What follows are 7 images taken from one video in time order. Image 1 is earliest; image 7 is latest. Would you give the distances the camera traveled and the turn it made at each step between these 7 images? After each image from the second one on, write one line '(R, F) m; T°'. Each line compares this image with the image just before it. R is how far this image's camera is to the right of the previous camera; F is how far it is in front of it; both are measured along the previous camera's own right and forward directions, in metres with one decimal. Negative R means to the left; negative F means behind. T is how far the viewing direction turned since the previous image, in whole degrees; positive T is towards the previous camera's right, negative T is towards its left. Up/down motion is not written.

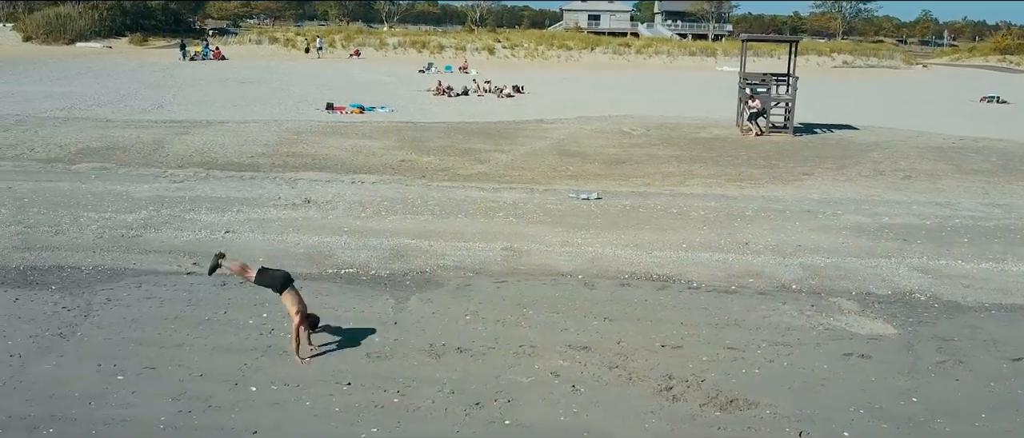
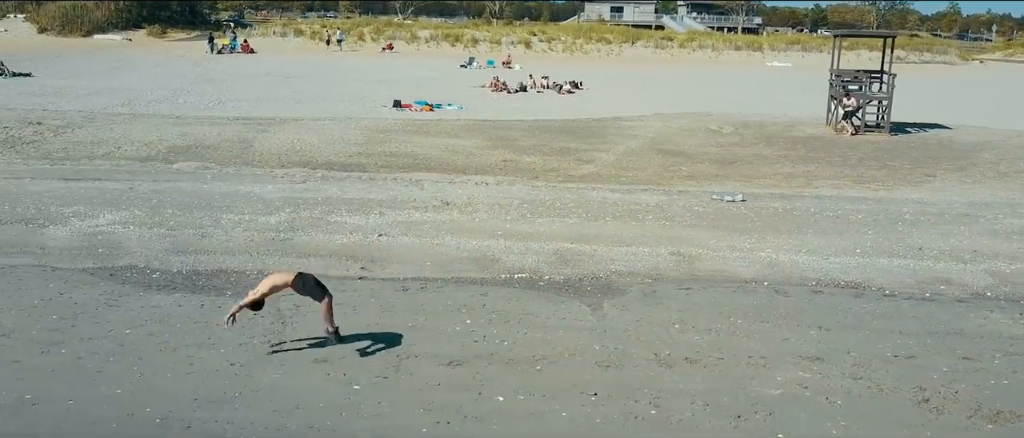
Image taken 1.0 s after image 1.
(-6.8, +0.2) m; 0°
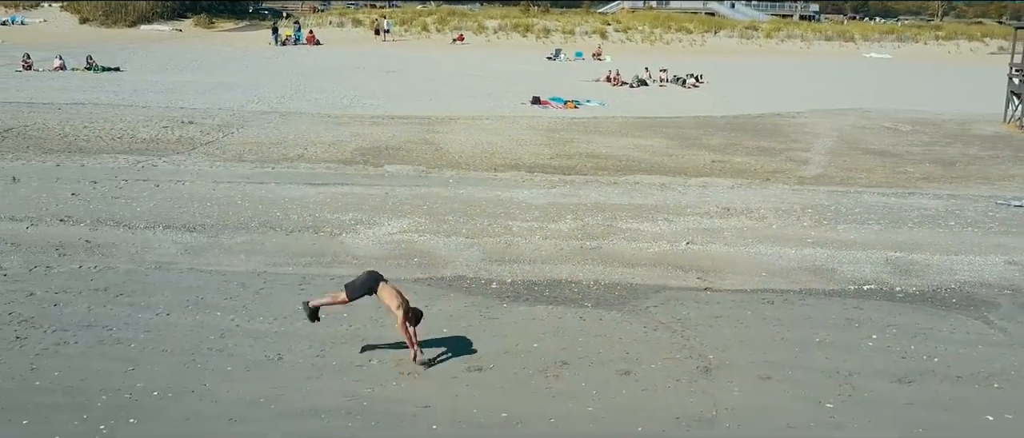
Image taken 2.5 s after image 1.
(-13.1, +0.2) m; 0°
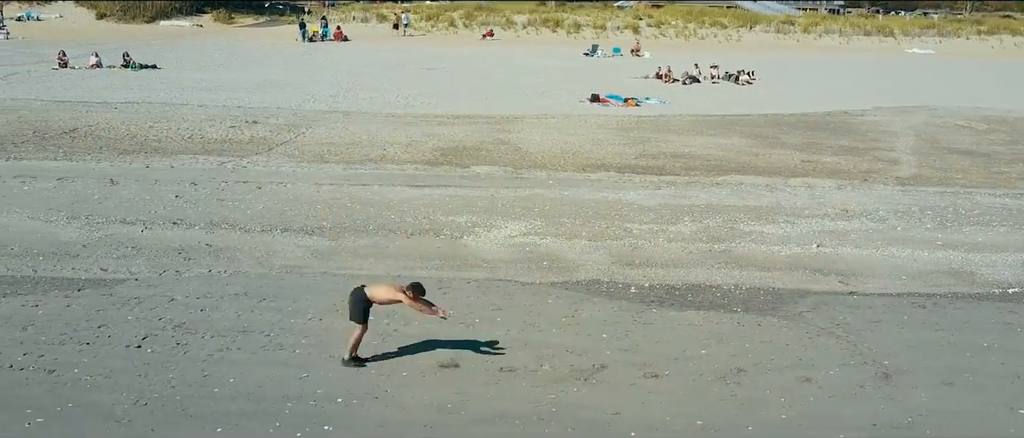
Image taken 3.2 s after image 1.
(-5.4, +0.1) m; 0°
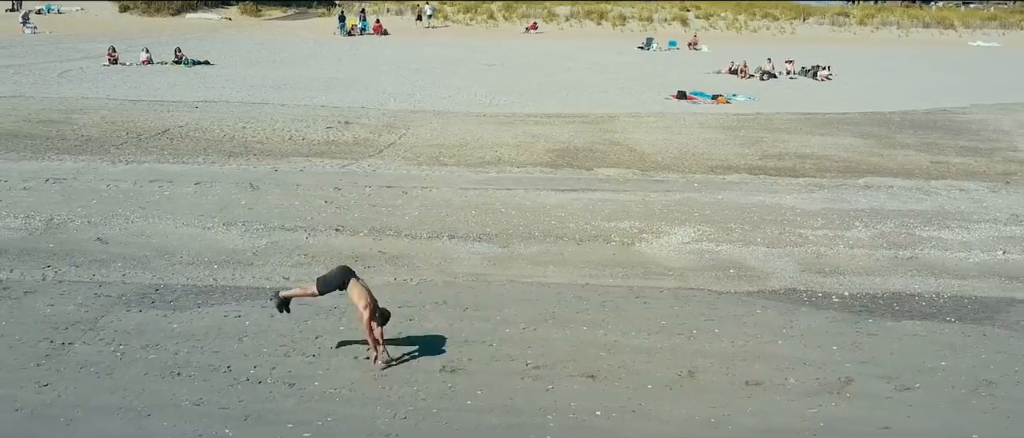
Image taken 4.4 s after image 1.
(-7.6, +0.1) m; 0°
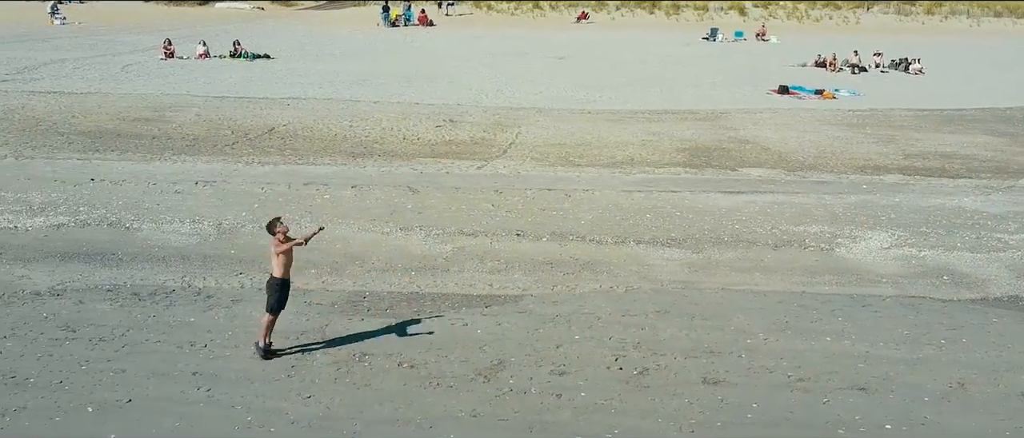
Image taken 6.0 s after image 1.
(-8.4, +0.2) m; 0°
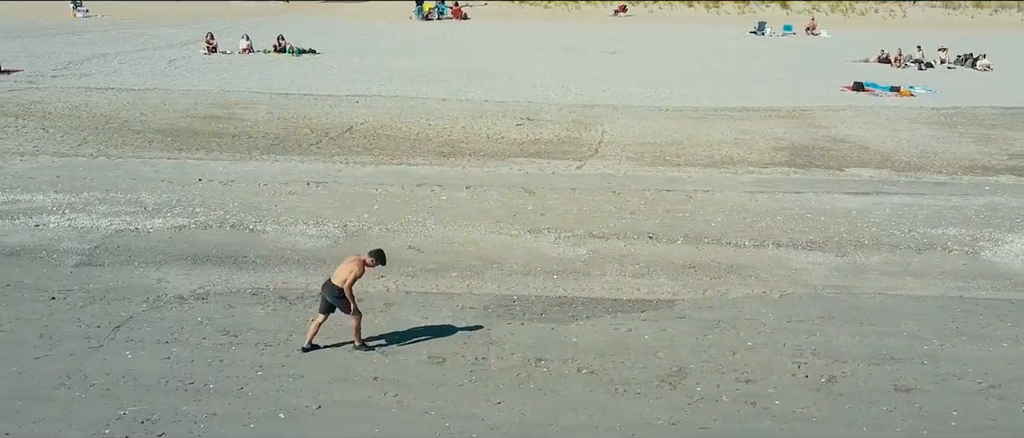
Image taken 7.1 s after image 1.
(-6.1, +0.1) m; 0°
